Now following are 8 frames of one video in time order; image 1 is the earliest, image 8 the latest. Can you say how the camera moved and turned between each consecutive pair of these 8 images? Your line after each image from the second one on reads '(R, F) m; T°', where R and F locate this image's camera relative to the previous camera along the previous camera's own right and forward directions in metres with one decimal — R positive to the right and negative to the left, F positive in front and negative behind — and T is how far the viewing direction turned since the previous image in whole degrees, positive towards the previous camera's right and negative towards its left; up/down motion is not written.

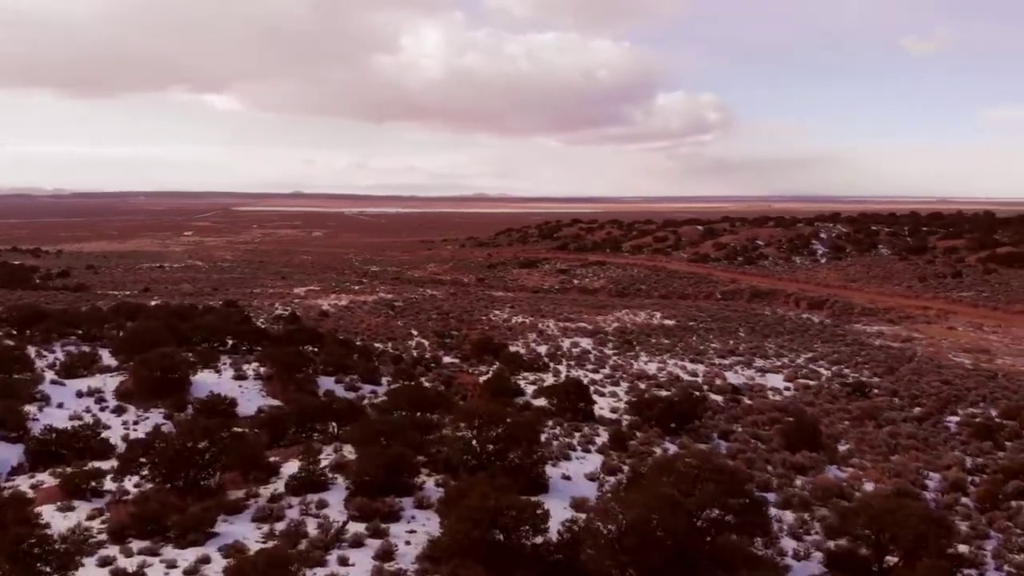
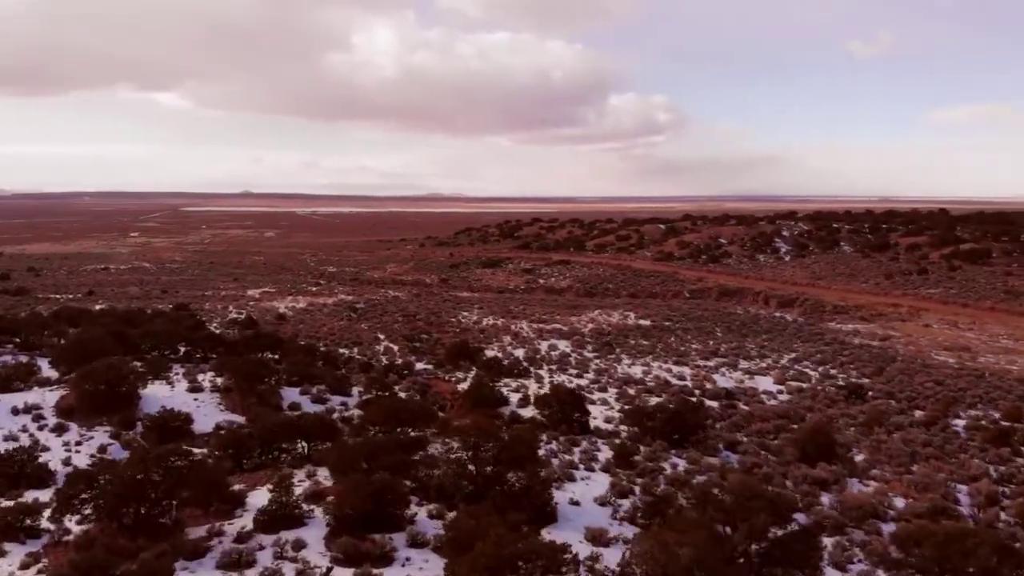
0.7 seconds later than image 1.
(-0.6, +1.4) m; +3°
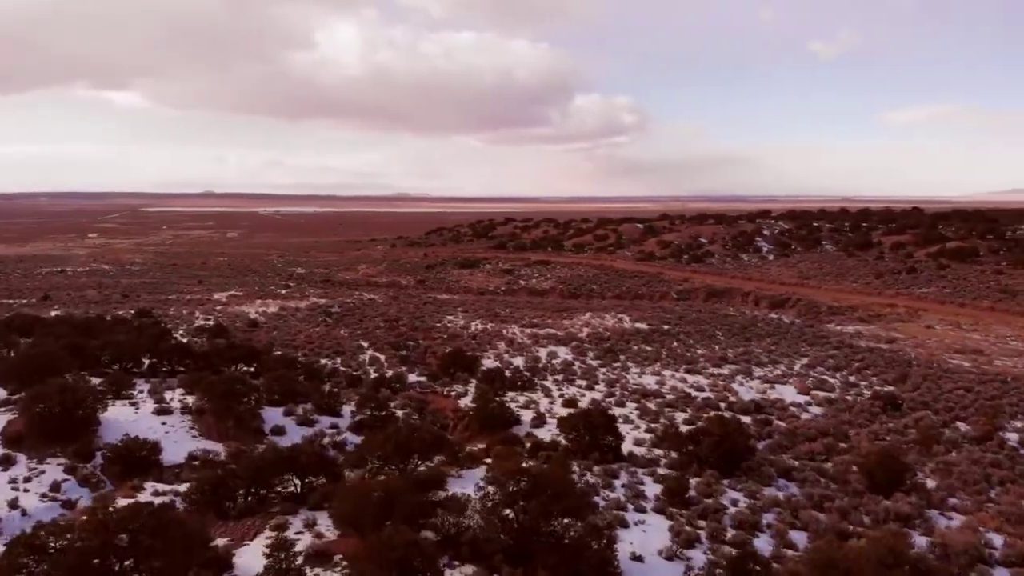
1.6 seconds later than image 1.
(-0.9, +1.9) m; +2°
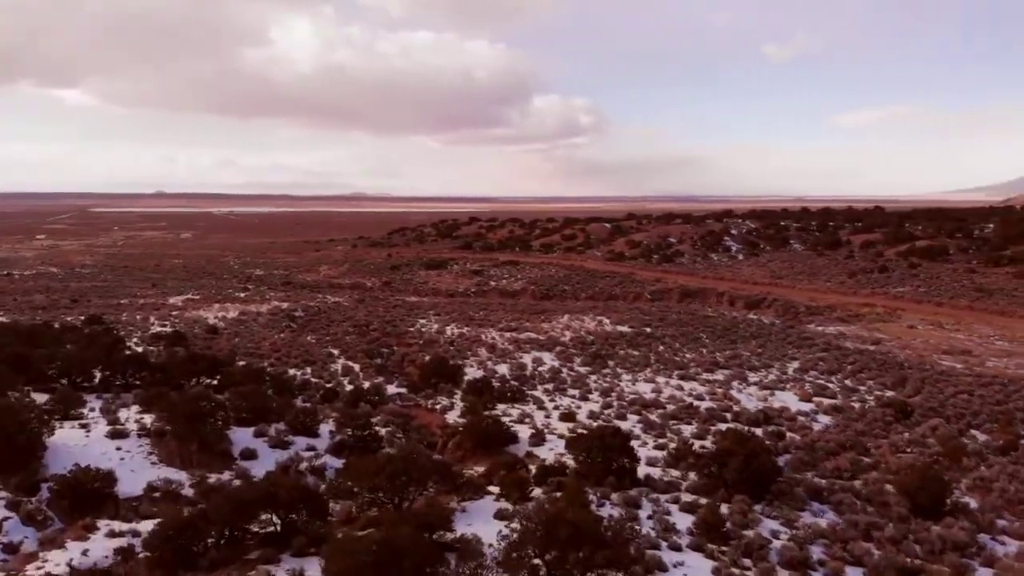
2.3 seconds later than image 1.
(-0.6, +1.3) m; +3°
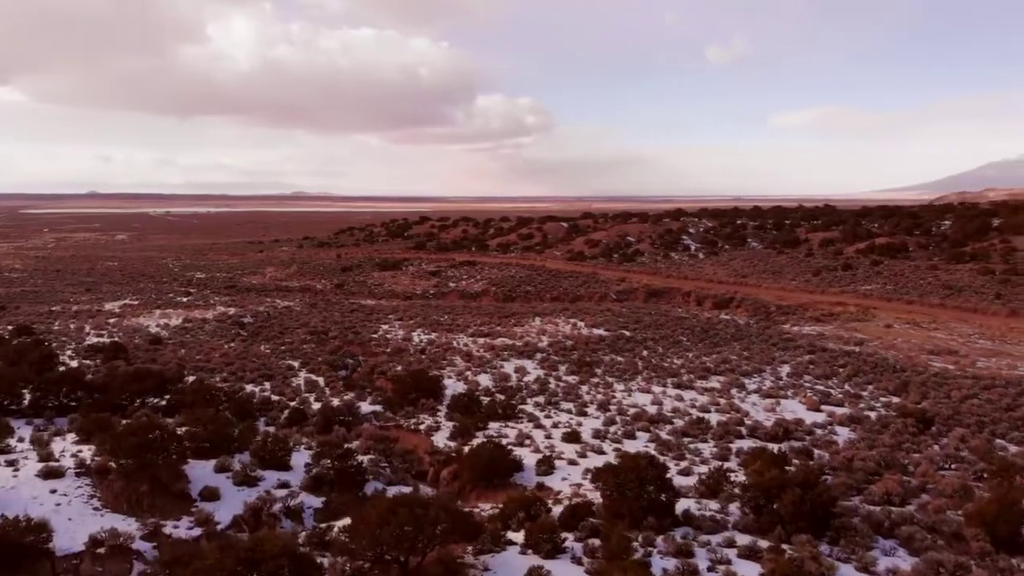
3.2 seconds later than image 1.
(-0.9, +1.8) m; +4°
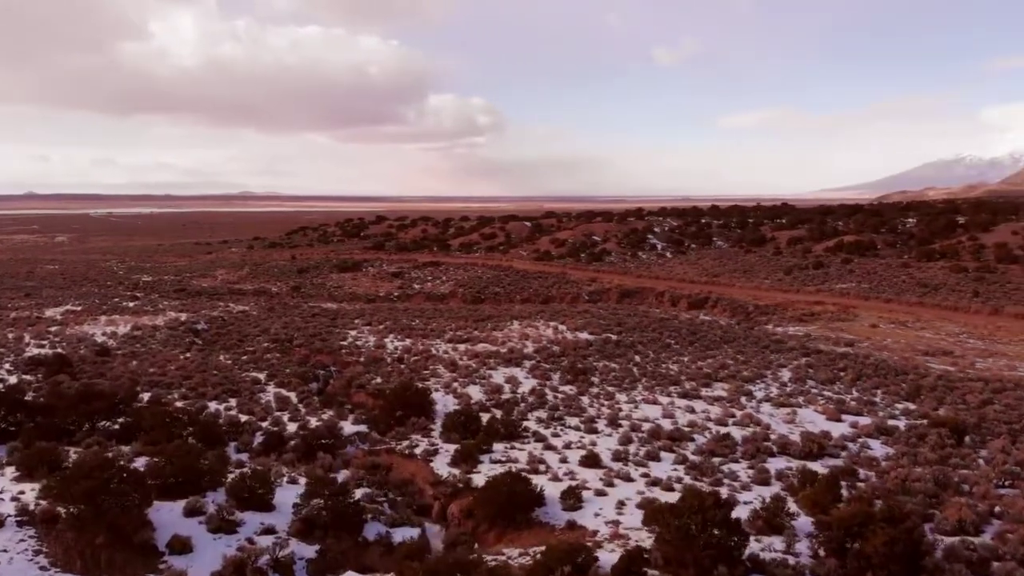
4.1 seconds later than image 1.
(-0.9, +1.7) m; +3°
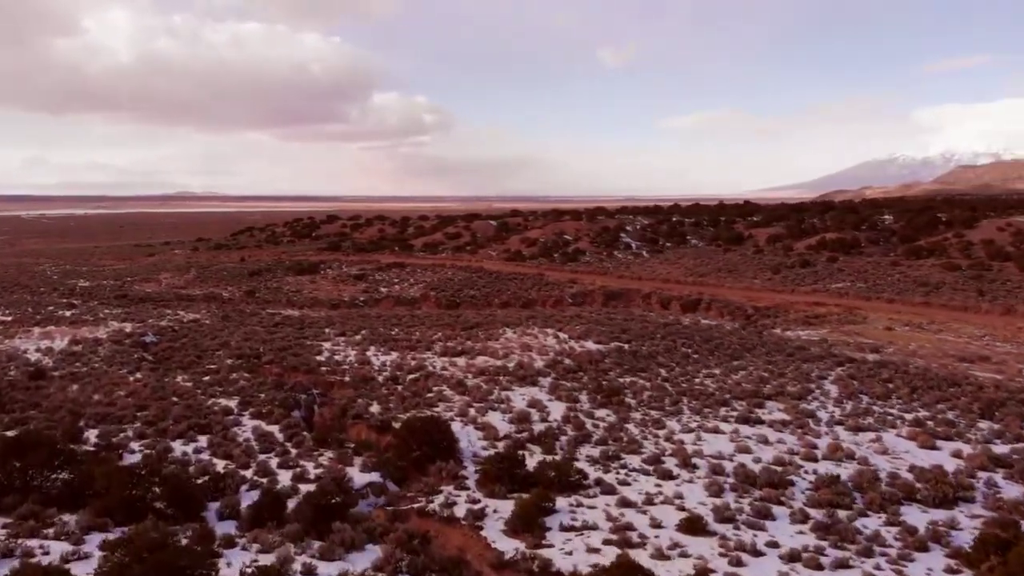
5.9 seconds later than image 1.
(-1.5, +3.0) m; +4°
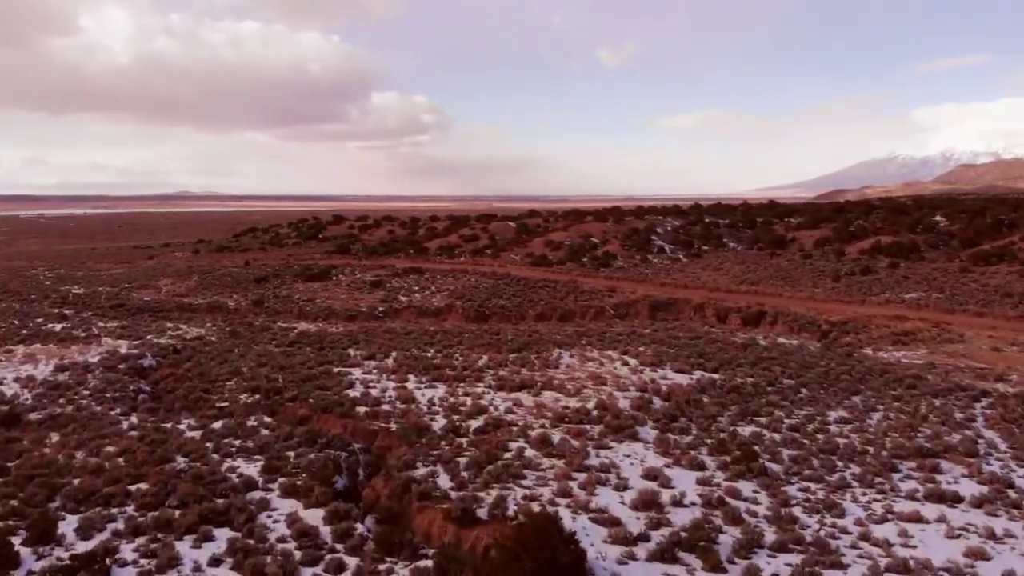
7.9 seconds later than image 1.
(-1.7, +3.8) m; 0°
